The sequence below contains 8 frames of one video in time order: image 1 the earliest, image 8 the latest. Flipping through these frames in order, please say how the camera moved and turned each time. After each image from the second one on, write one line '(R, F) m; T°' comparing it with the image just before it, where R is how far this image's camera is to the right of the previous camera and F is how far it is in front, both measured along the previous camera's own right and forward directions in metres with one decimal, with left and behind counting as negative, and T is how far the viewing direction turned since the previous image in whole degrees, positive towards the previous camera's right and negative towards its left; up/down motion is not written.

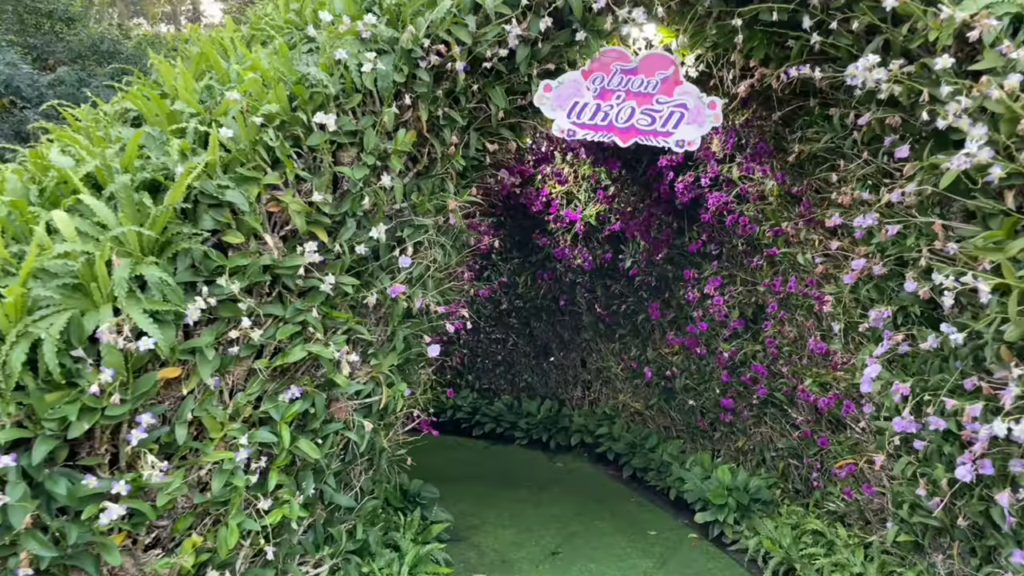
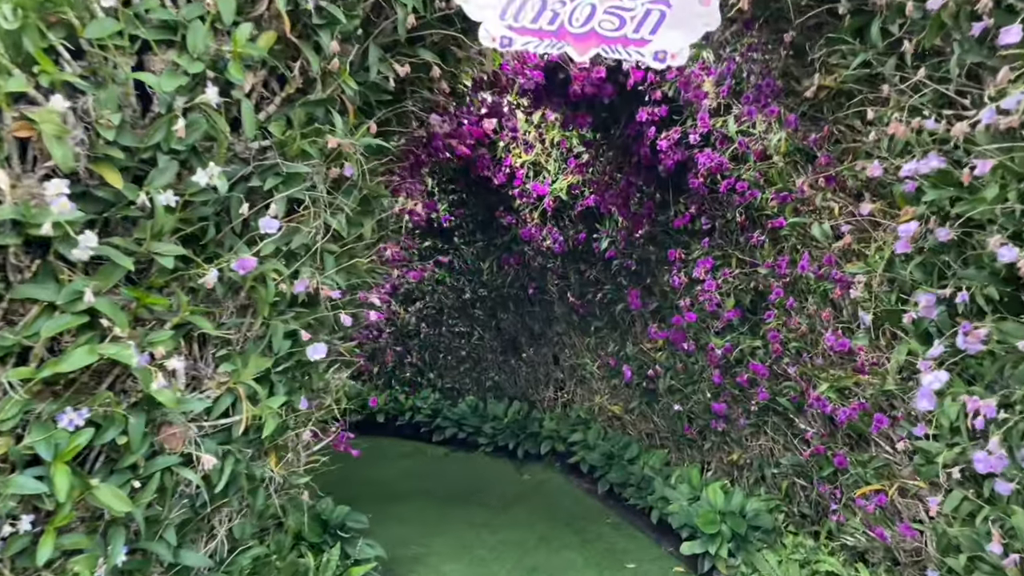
(+0.2, +0.6) m; +1°
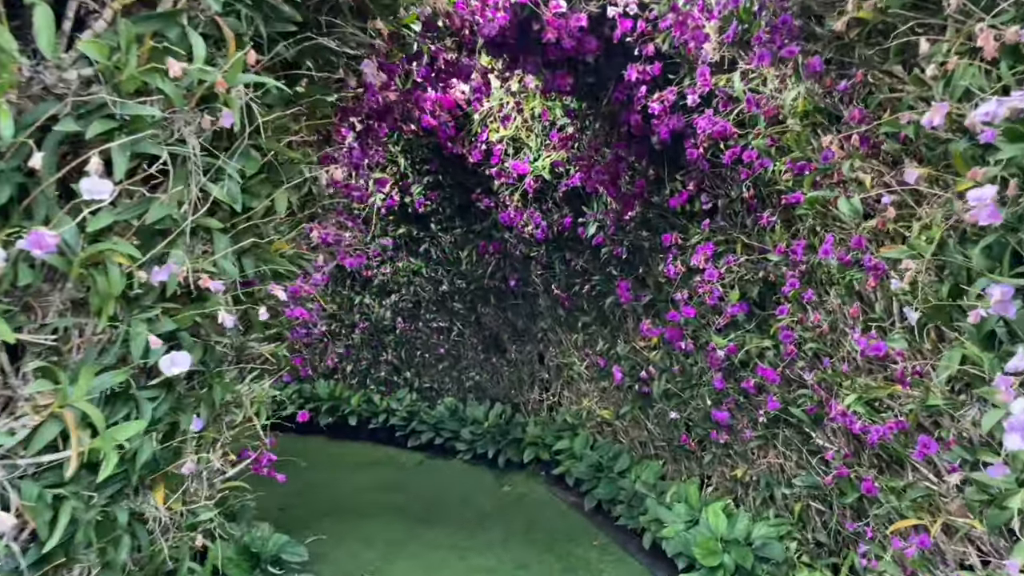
(+0.1, +0.4) m; 0°
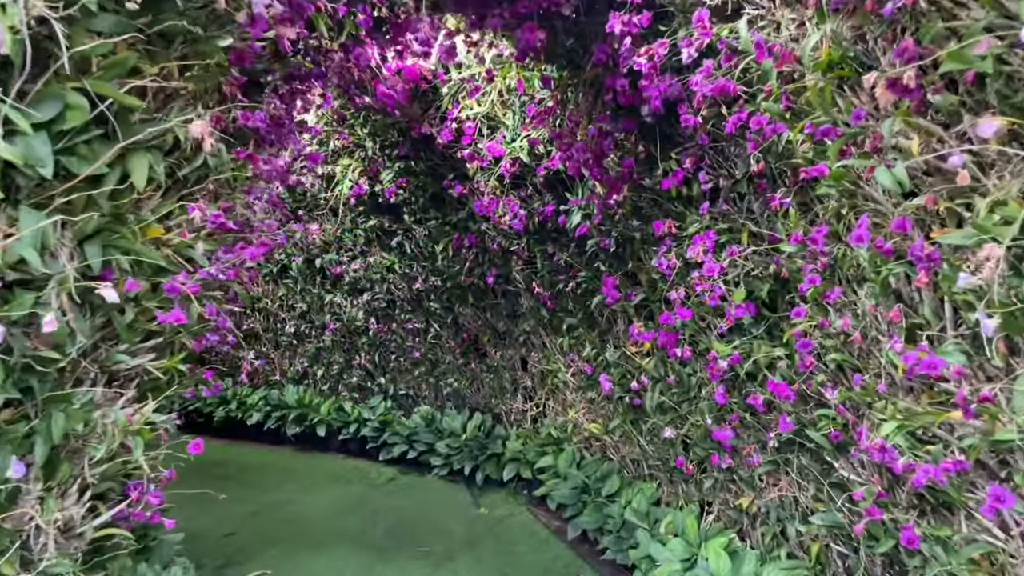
(+0.1, +0.4) m; 0°
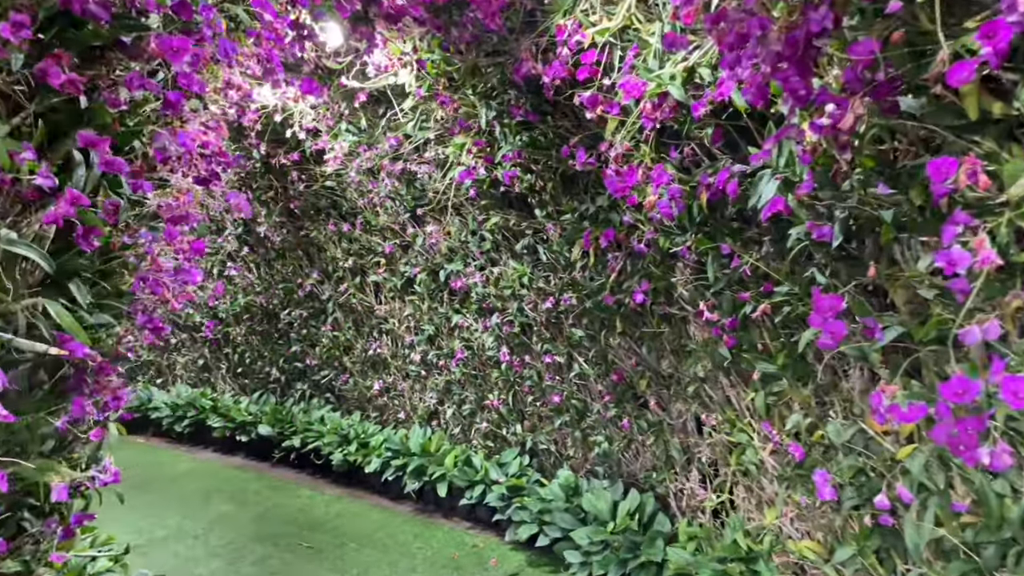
(+0.2, +1.1) m; -17°
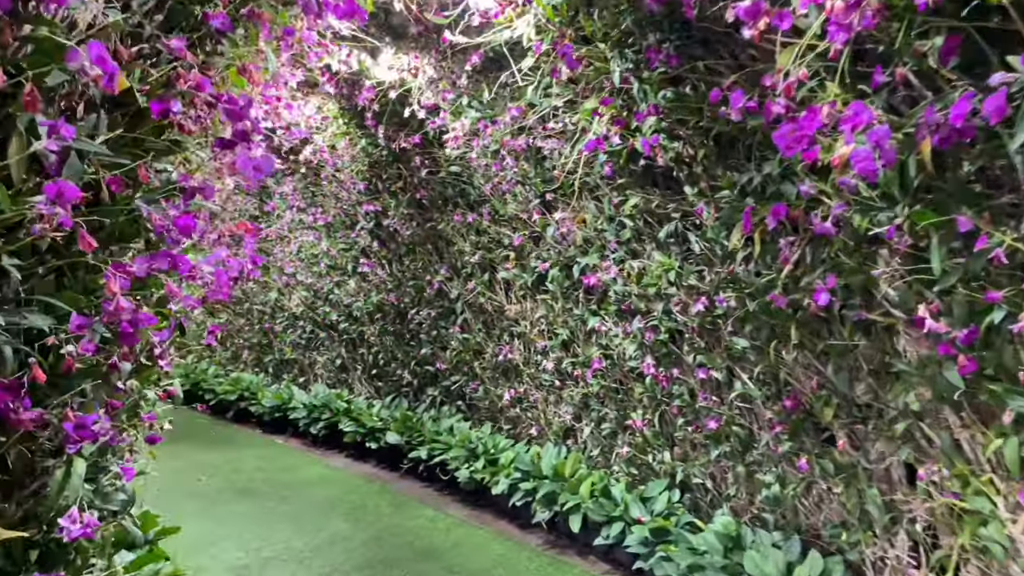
(+0.1, +0.5) m; -13°
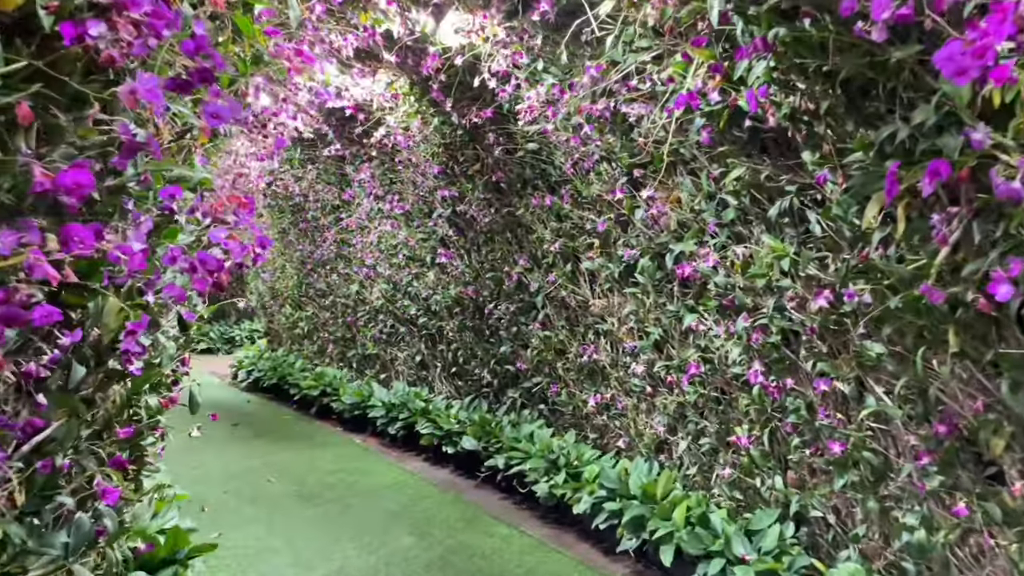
(+0.1, +0.4) m; -8°
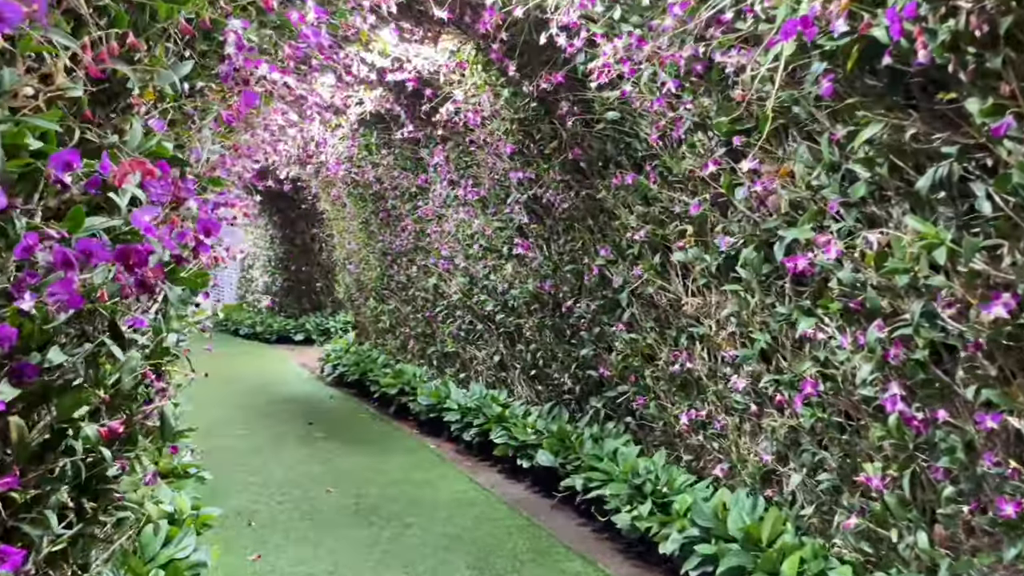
(+0.1, +0.4) m; -8°
